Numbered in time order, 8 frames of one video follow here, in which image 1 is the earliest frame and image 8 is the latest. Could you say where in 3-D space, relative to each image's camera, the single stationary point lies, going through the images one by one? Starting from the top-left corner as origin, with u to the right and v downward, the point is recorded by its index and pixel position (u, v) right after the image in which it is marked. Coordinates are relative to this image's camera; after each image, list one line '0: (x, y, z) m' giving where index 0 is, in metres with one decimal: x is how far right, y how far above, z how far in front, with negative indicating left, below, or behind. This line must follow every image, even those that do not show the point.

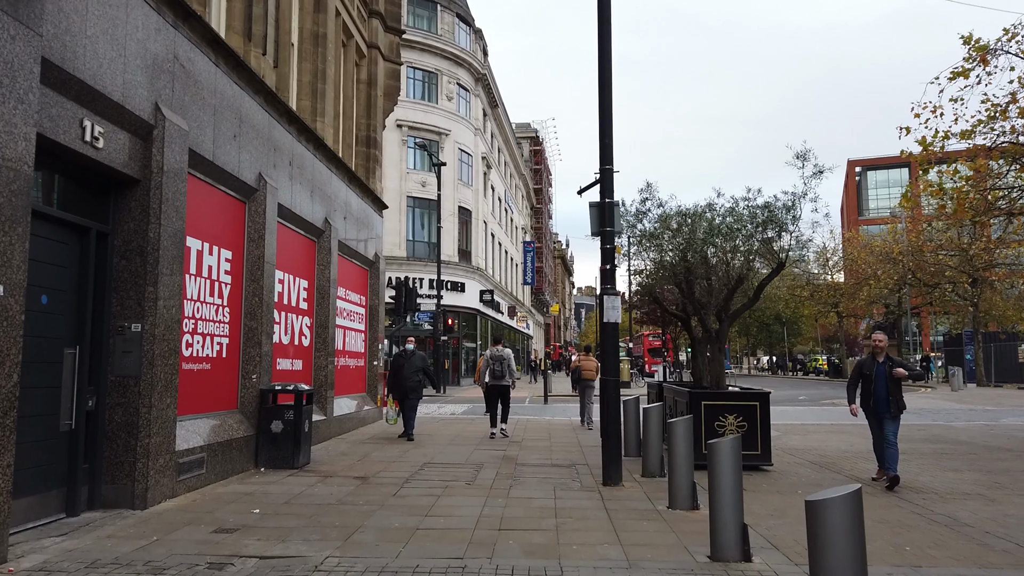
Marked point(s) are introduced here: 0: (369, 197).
0: (-3.0, +1.9, +15.3) m
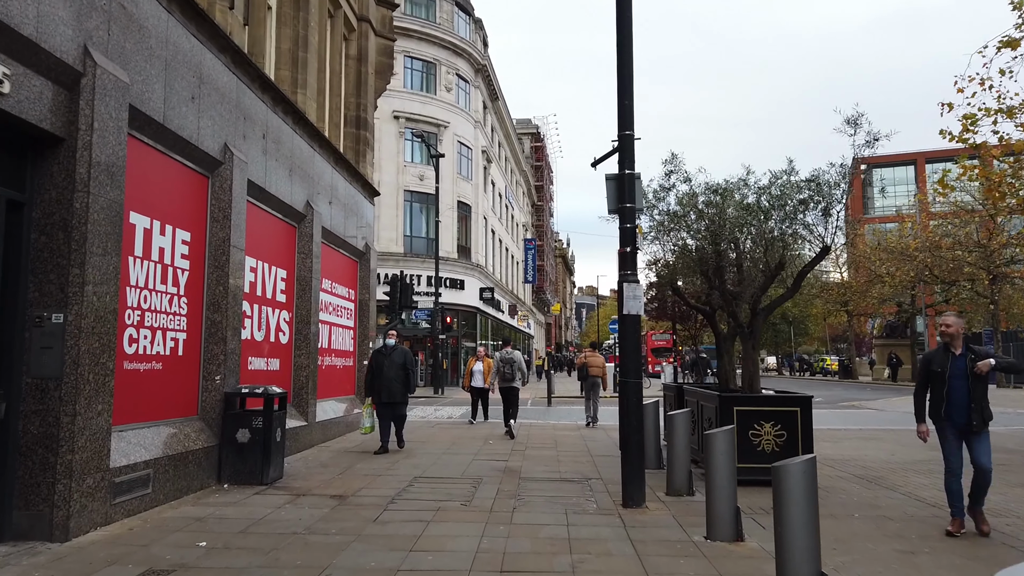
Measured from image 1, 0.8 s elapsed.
0: (-2.9, +2.1, +14.0) m
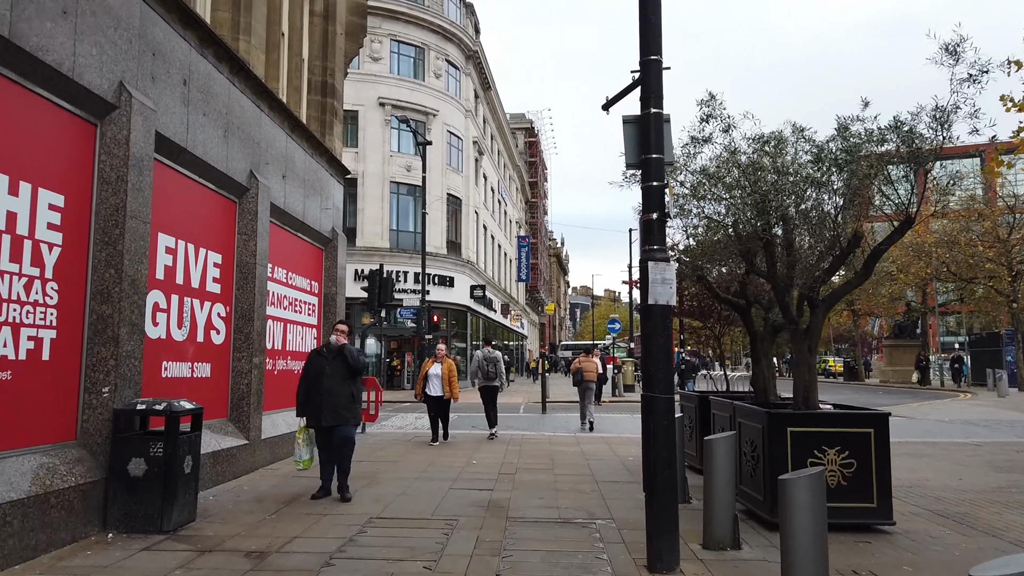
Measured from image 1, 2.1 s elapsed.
0: (-3.1, +2.2, +12.1) m
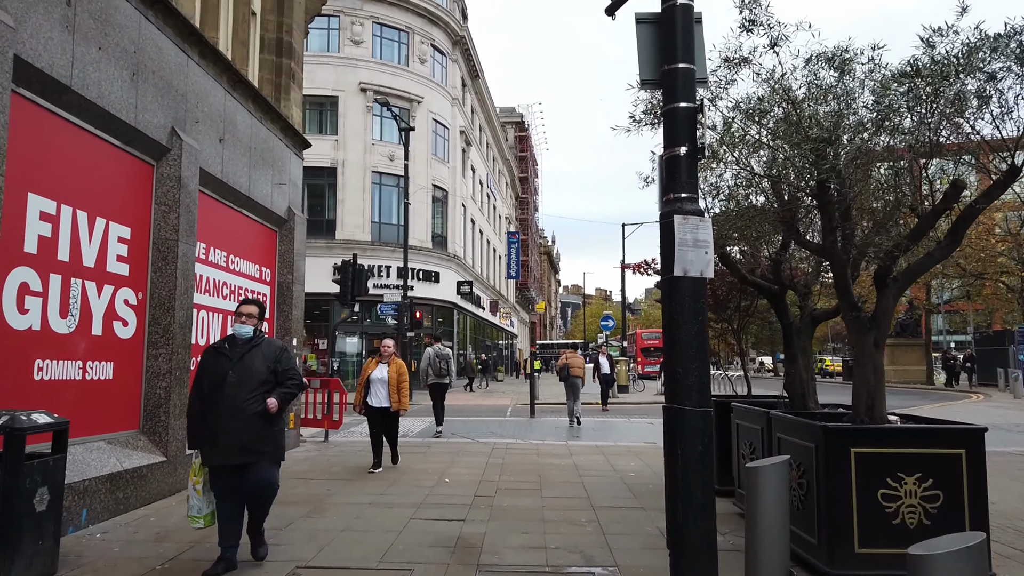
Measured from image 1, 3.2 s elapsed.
0: (-3.4, +2.4, +10.4) m
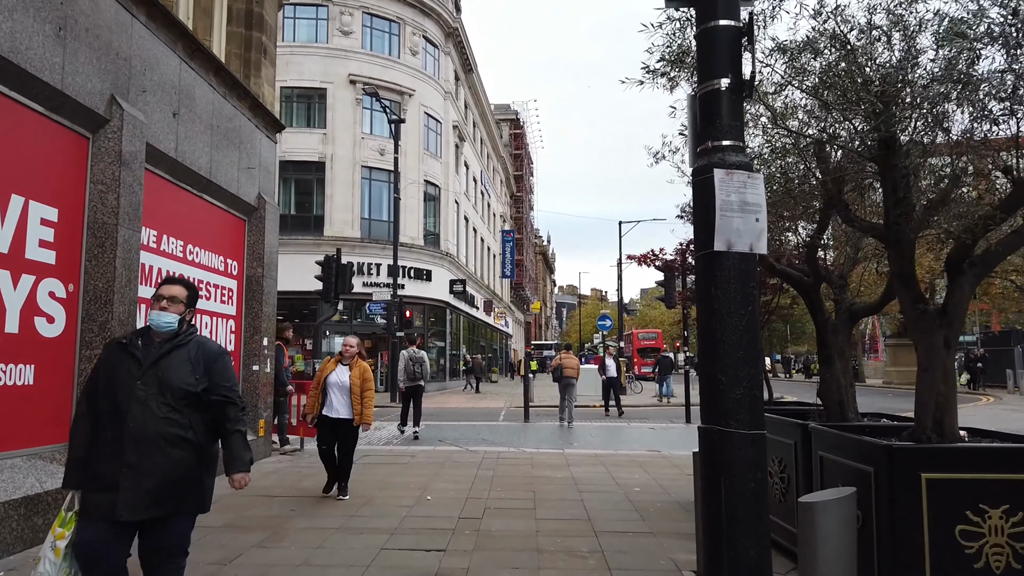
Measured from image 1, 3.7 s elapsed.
0: (-3.5, +2.5, +9.4) m
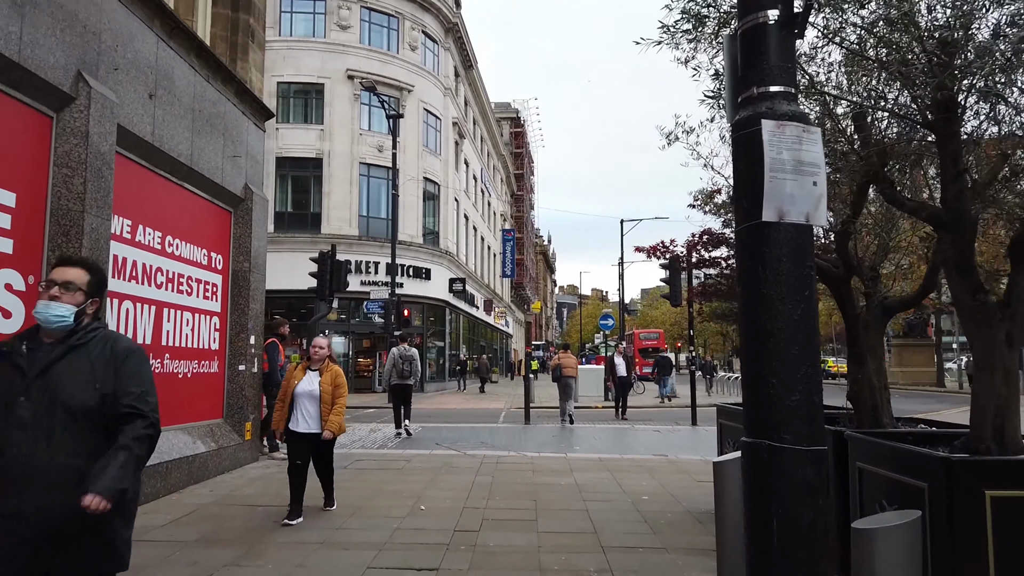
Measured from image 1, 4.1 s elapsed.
0: (-3.5, +2.5, +8.9) m
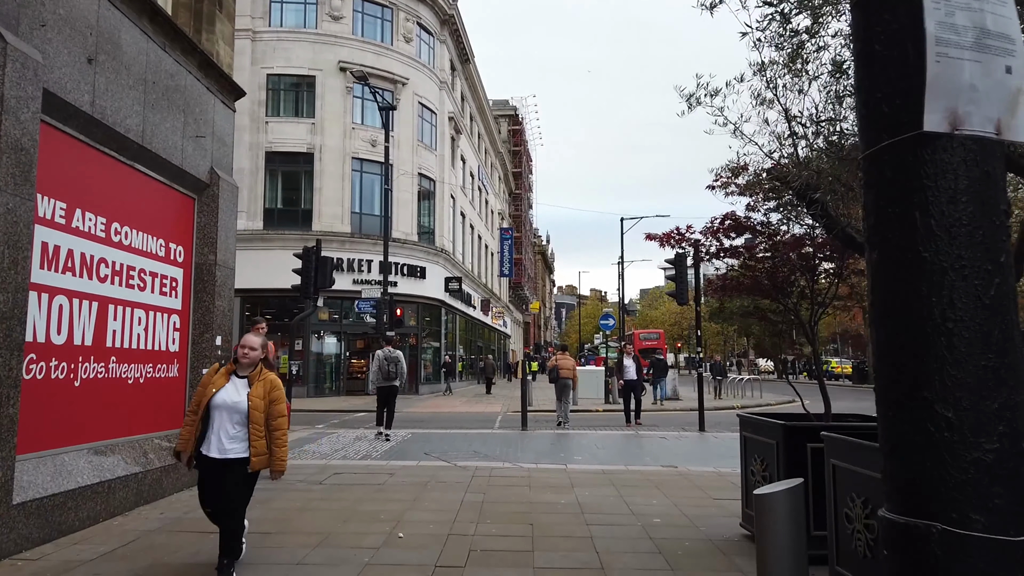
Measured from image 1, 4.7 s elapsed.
0: (-3.5, +2.6, +8.0) m
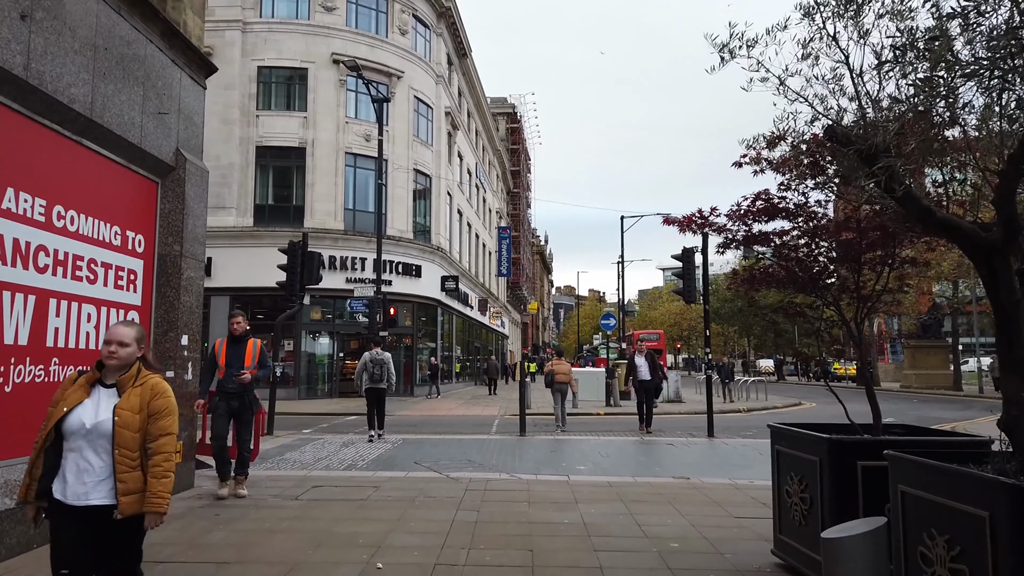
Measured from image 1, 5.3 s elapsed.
0: (-3.6, +2.7, +7.2) m
